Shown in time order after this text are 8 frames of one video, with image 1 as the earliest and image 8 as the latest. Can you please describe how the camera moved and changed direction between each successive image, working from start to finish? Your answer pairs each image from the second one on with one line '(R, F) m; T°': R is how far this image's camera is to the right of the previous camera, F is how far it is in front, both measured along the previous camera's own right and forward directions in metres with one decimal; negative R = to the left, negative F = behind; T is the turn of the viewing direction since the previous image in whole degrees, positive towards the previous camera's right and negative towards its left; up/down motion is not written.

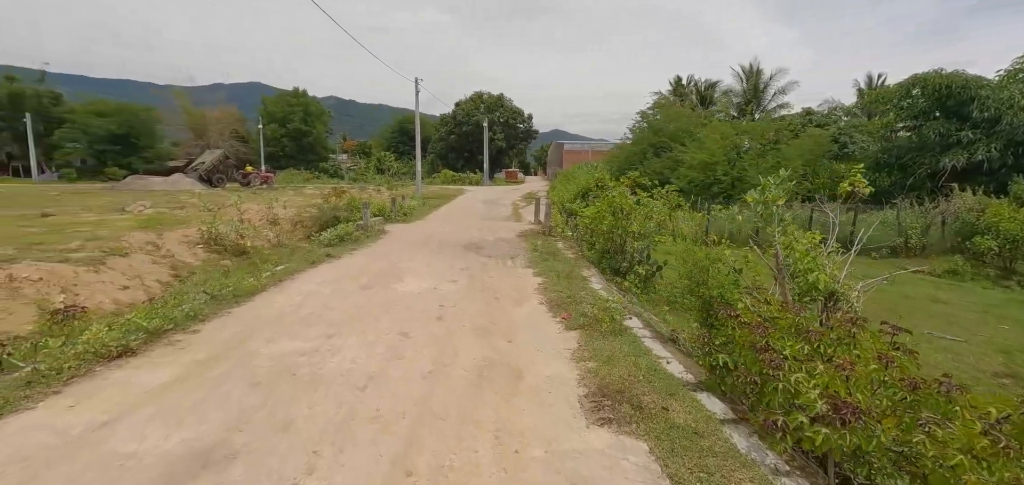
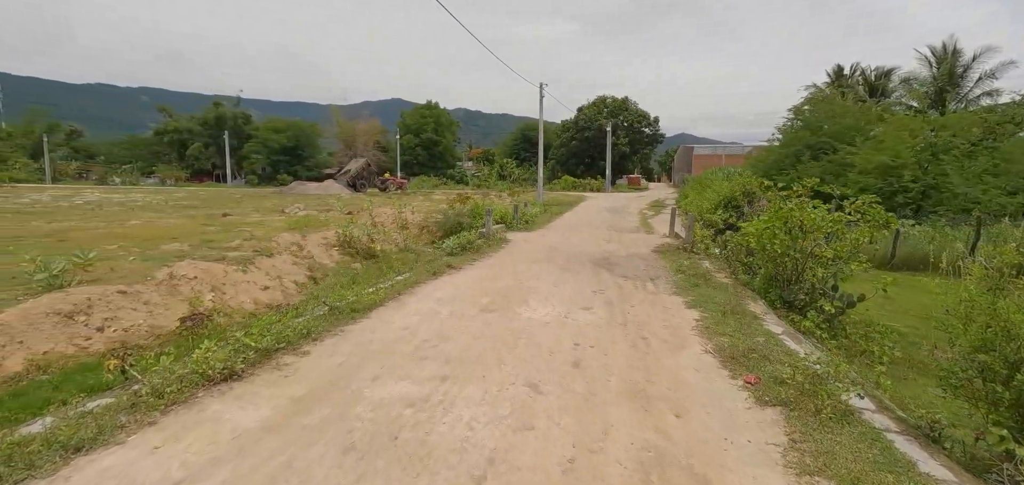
(-0.3, +0.8) m; -13°
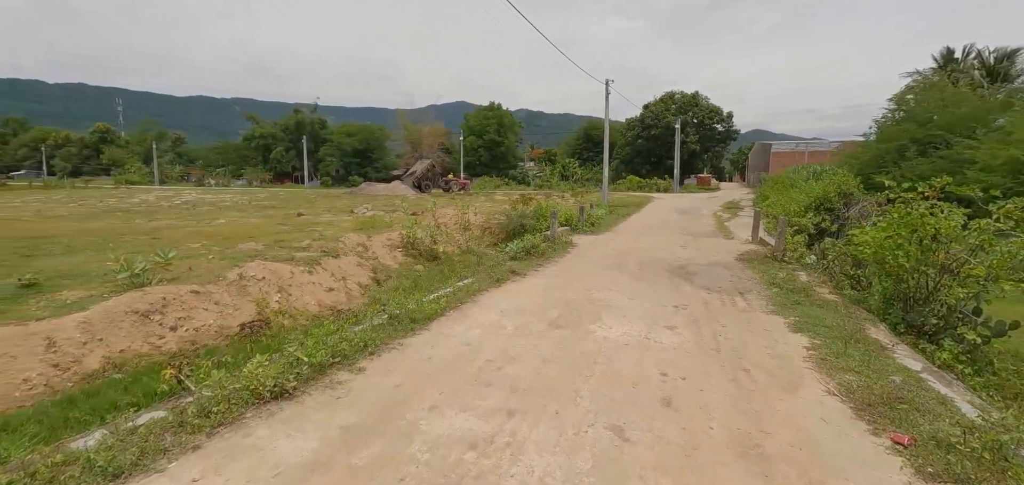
(-0.1, +0.4) m; -7°
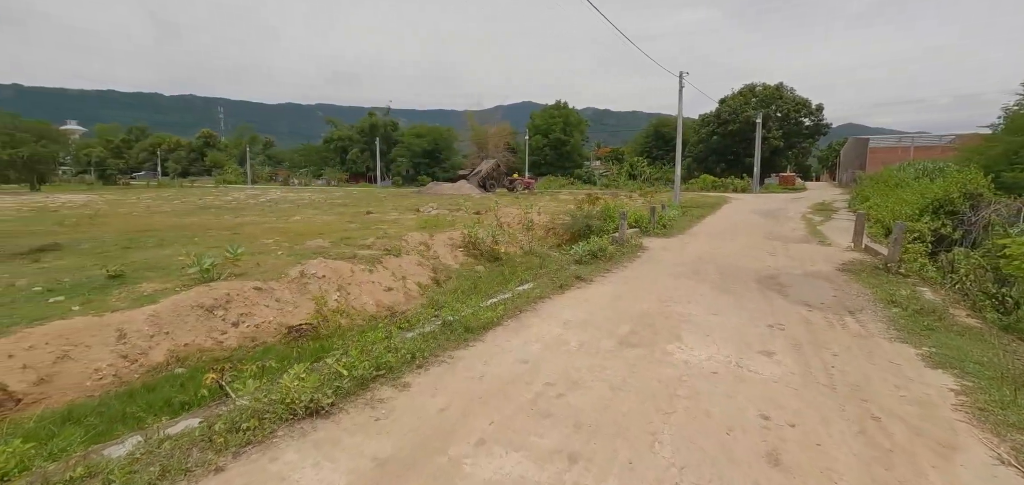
(0.0, +0.5) m; -7°
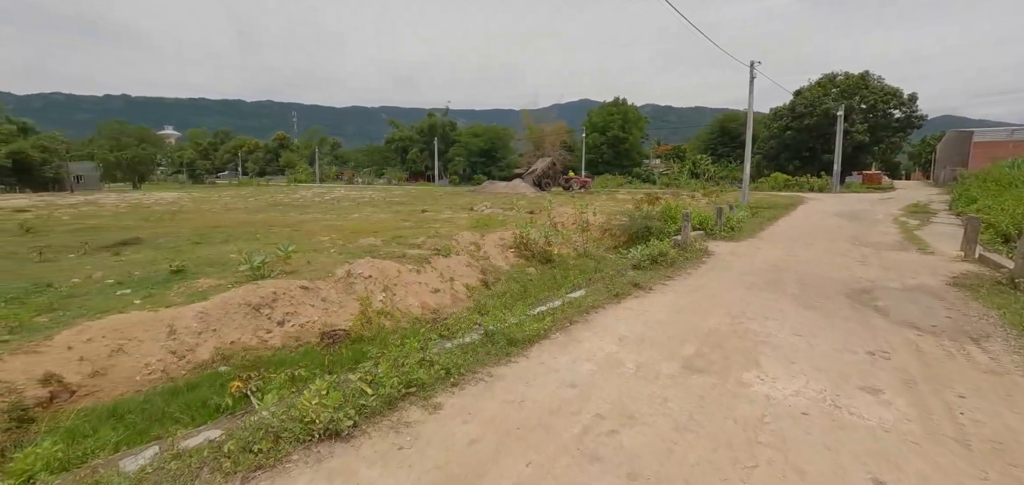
(0.0, +0.4) m; -6°
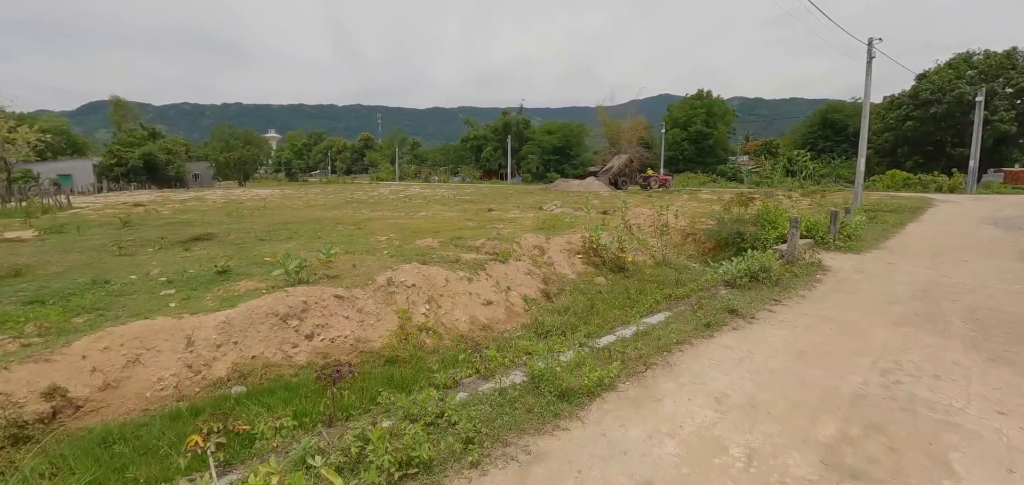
(+0.1, +1.0) m; -8°
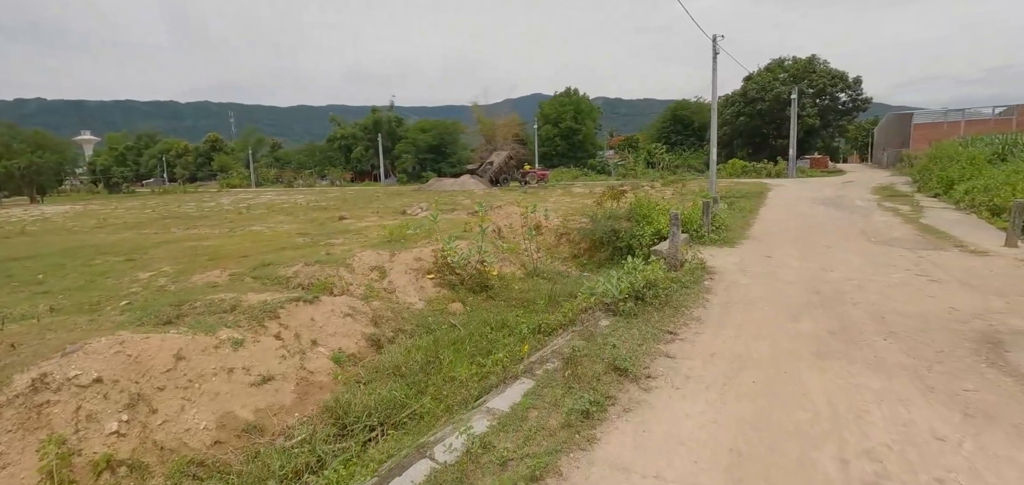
(+0.8, +2.0) m; +13°
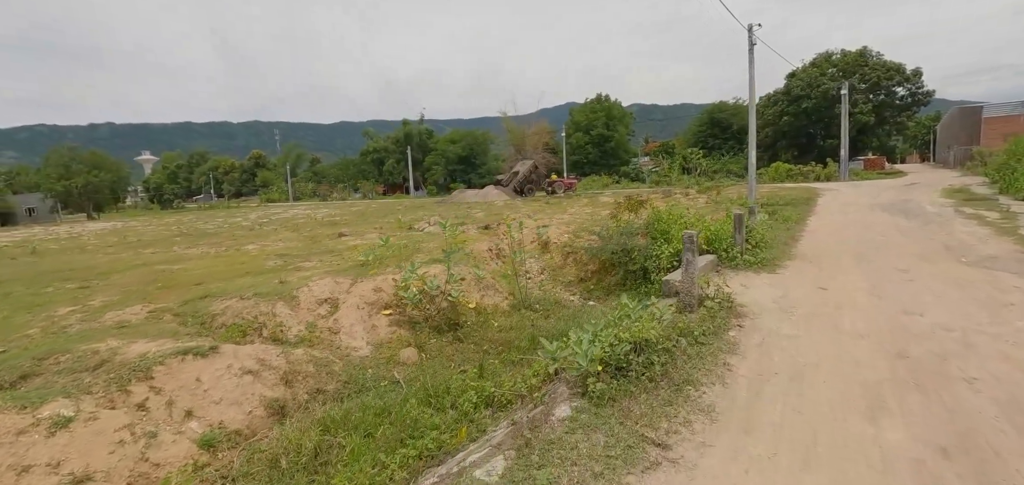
(+0.7, +1.5) m; -4°
